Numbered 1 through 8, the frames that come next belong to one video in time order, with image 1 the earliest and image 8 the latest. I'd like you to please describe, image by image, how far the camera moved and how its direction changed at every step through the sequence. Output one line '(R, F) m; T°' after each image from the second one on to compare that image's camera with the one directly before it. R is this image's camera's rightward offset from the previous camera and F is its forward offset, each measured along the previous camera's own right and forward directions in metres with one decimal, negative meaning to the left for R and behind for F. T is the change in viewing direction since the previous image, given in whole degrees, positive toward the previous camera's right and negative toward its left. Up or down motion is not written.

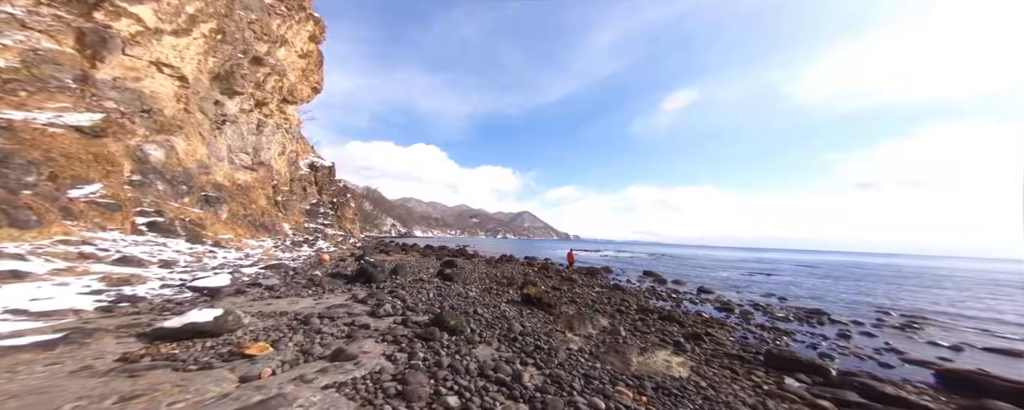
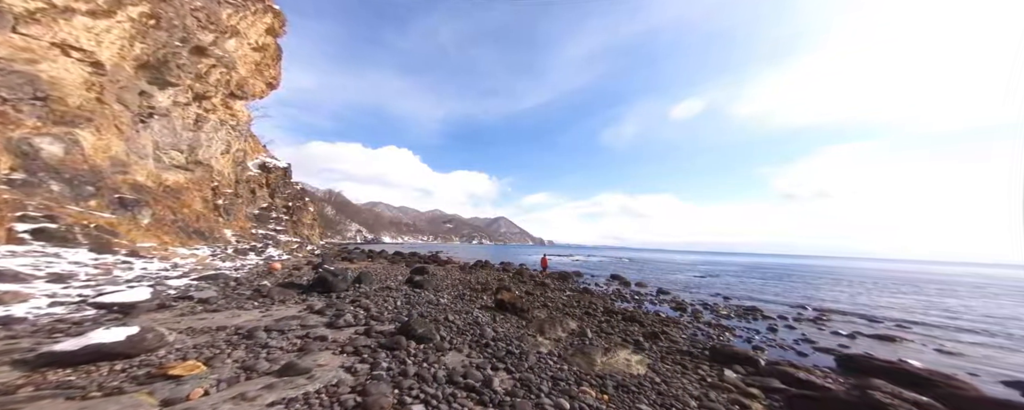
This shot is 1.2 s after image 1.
(0.0, 0.0) m; +5°
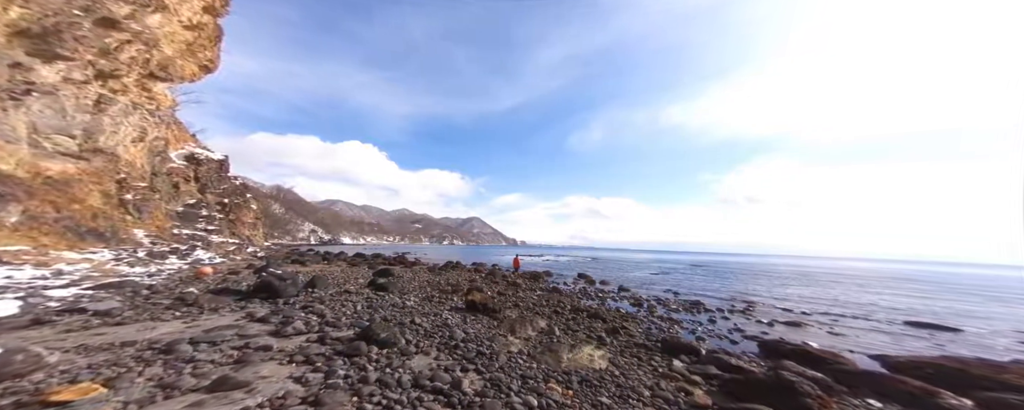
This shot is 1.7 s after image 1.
(+0.1, 0.0) m; +6°
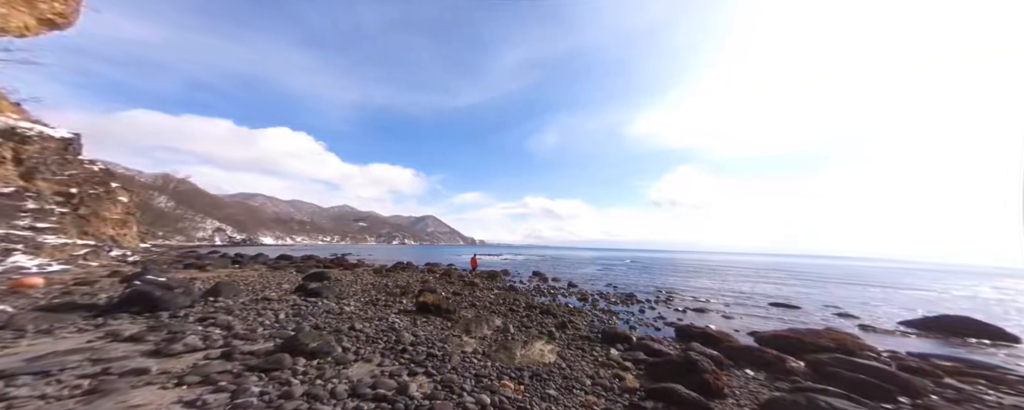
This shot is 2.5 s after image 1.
(+0.2, 0.0) m; +9°
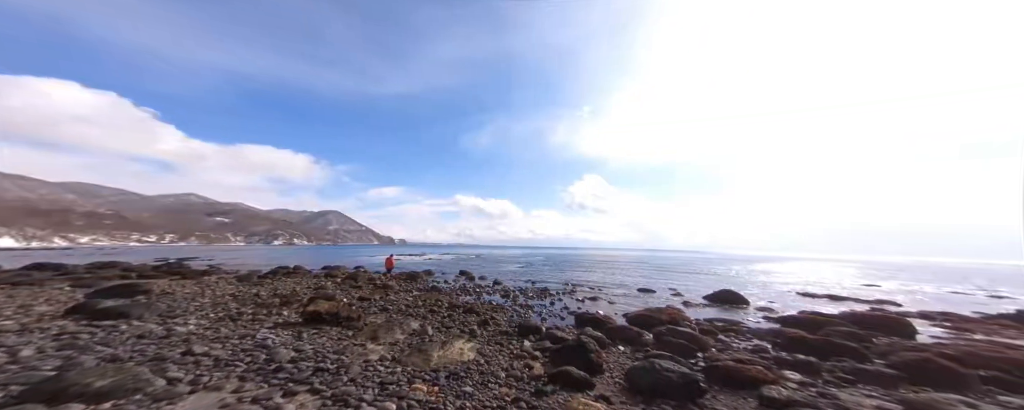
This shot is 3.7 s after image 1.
(+0.7, -0.7) m; +15°
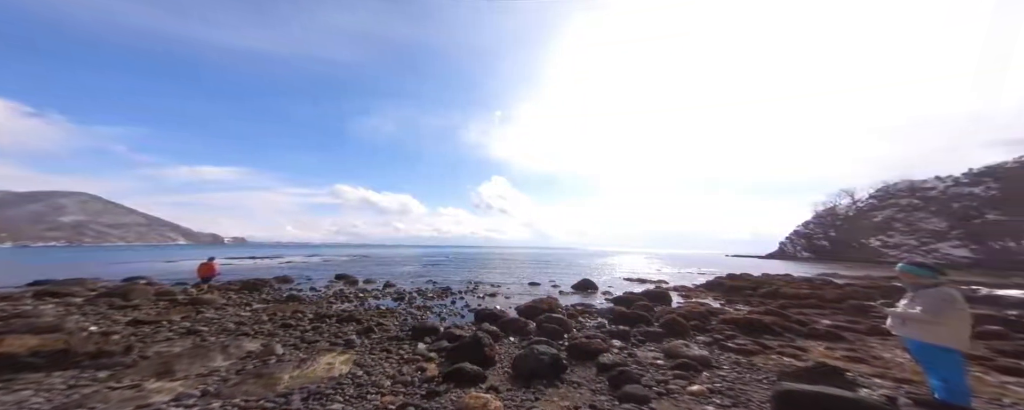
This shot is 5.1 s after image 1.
(-1.6, -2.8) m; +19°
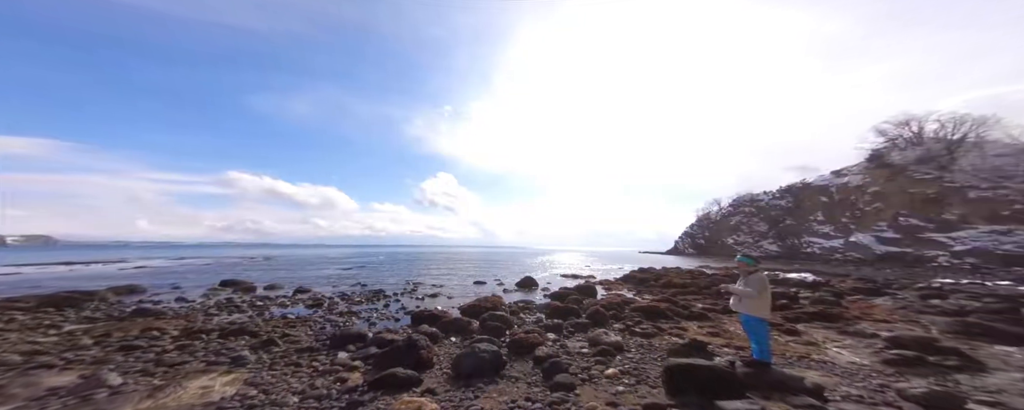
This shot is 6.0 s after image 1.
(-1.9, -0.9) m; +13°
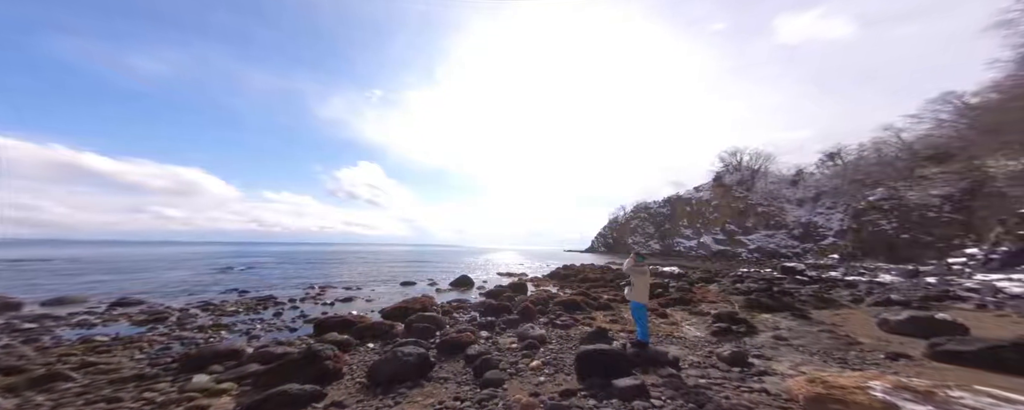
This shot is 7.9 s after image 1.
(-2.1, +1.7) m; +15°
